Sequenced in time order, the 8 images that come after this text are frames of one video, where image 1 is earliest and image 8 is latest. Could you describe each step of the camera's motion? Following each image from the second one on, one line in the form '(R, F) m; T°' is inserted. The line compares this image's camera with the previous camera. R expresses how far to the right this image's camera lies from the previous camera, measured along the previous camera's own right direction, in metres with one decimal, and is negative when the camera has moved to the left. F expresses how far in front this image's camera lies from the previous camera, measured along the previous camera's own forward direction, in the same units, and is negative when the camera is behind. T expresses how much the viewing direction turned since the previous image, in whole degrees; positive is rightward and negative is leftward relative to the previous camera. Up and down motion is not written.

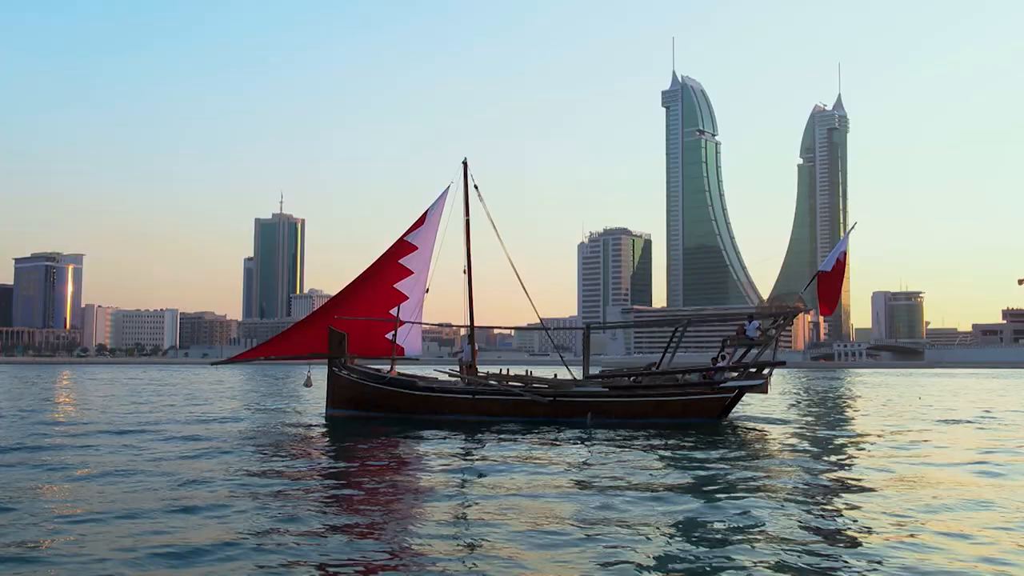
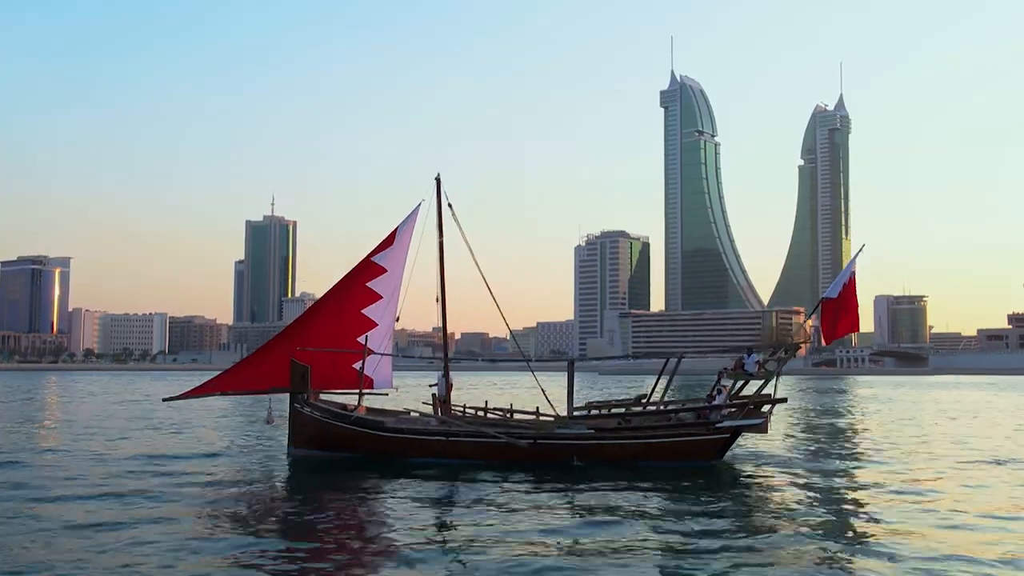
(+0.8, +3.0) m; 0°
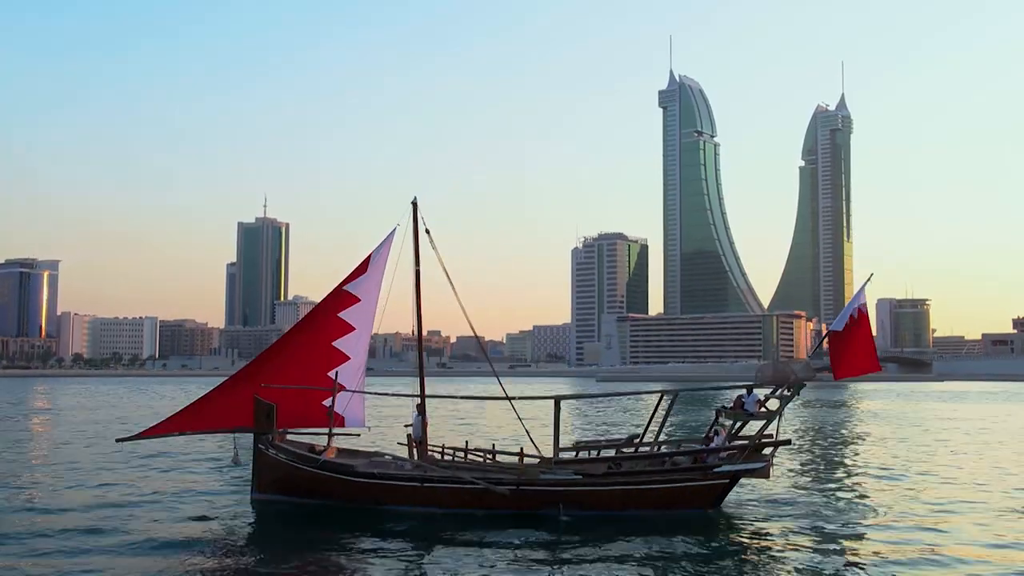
(+0.6, +2.5) m; 0°
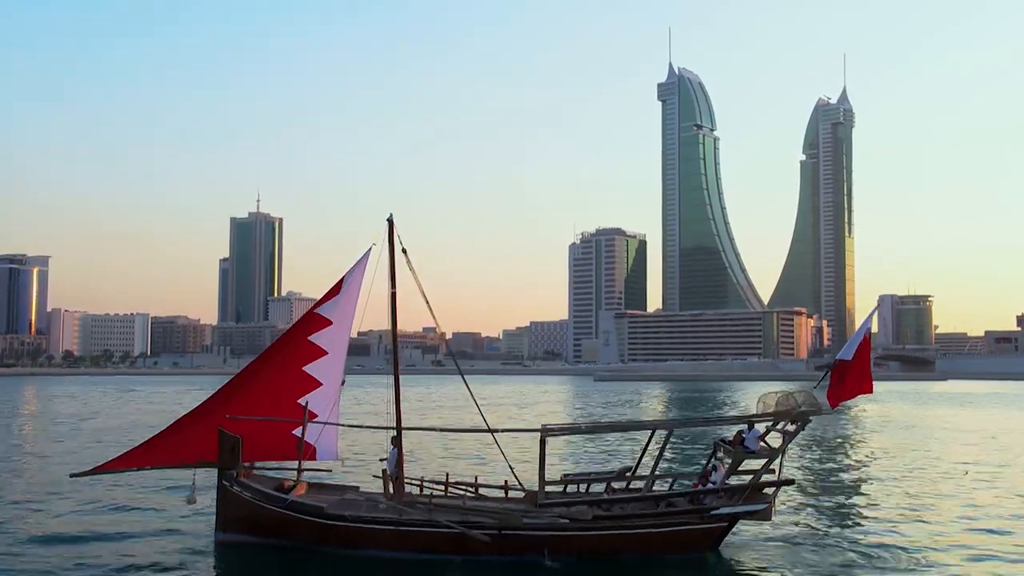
(+0.5, +2.2) m; 0°
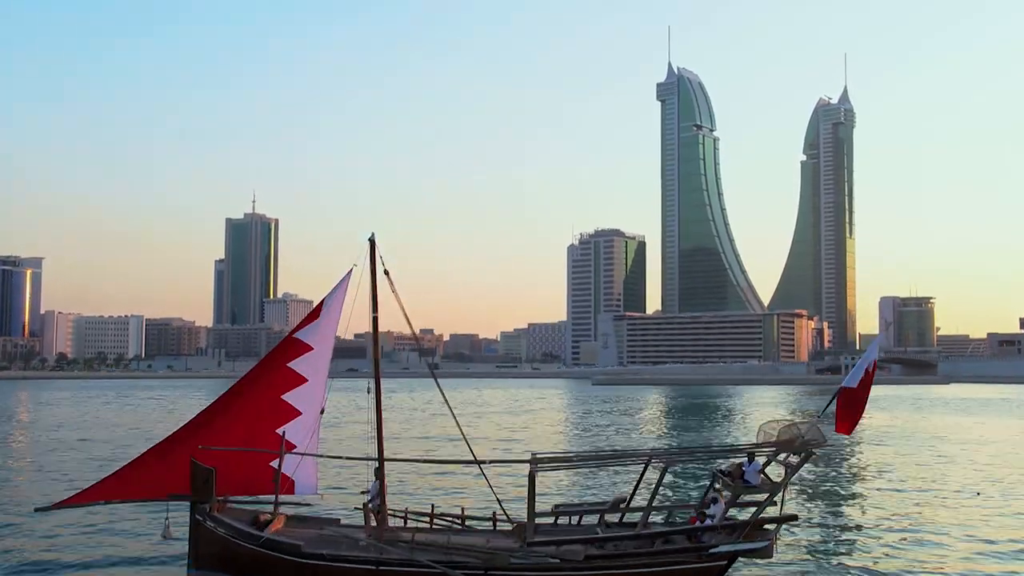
(+0.3, +1.4) m; 0°
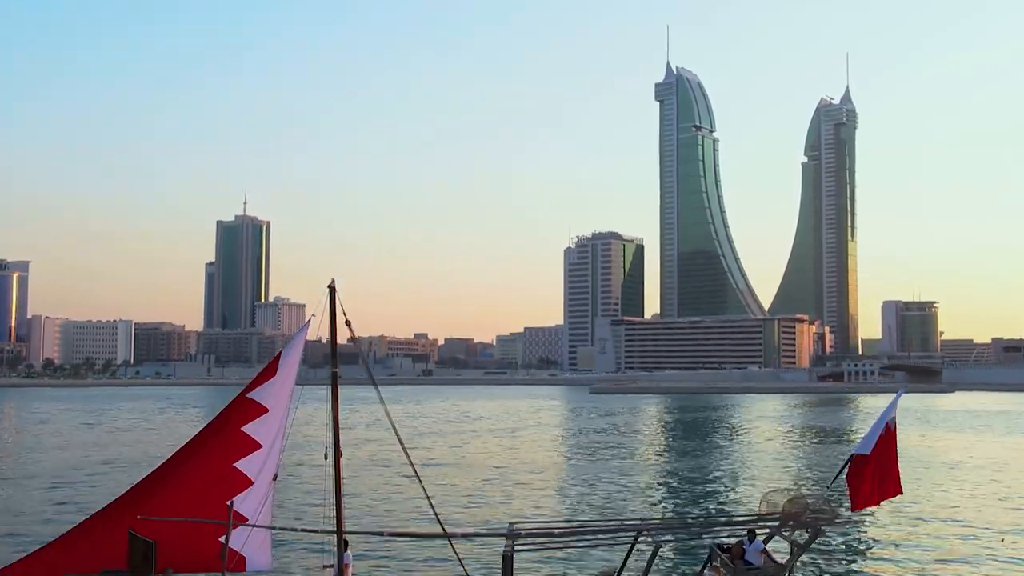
(+0.7, +2.8) m; 0°
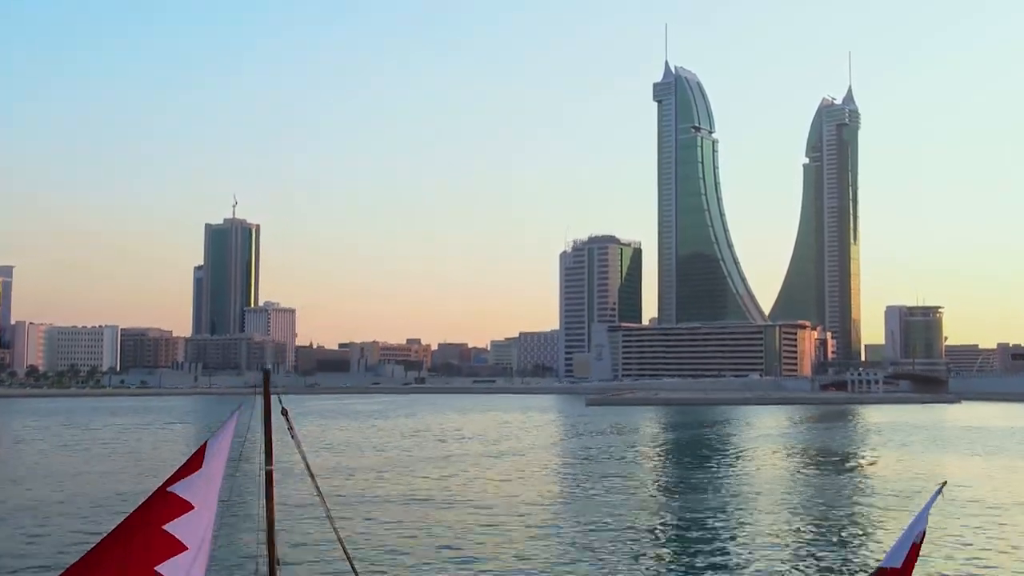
(+0.8, +3.3) m; 0°
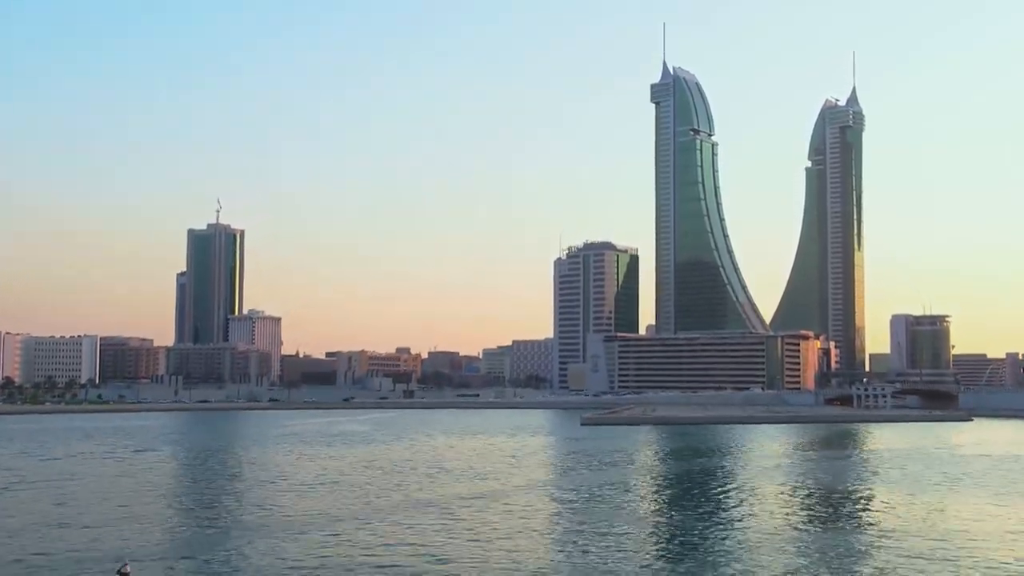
(+1.0, +4.8) m; 0°
